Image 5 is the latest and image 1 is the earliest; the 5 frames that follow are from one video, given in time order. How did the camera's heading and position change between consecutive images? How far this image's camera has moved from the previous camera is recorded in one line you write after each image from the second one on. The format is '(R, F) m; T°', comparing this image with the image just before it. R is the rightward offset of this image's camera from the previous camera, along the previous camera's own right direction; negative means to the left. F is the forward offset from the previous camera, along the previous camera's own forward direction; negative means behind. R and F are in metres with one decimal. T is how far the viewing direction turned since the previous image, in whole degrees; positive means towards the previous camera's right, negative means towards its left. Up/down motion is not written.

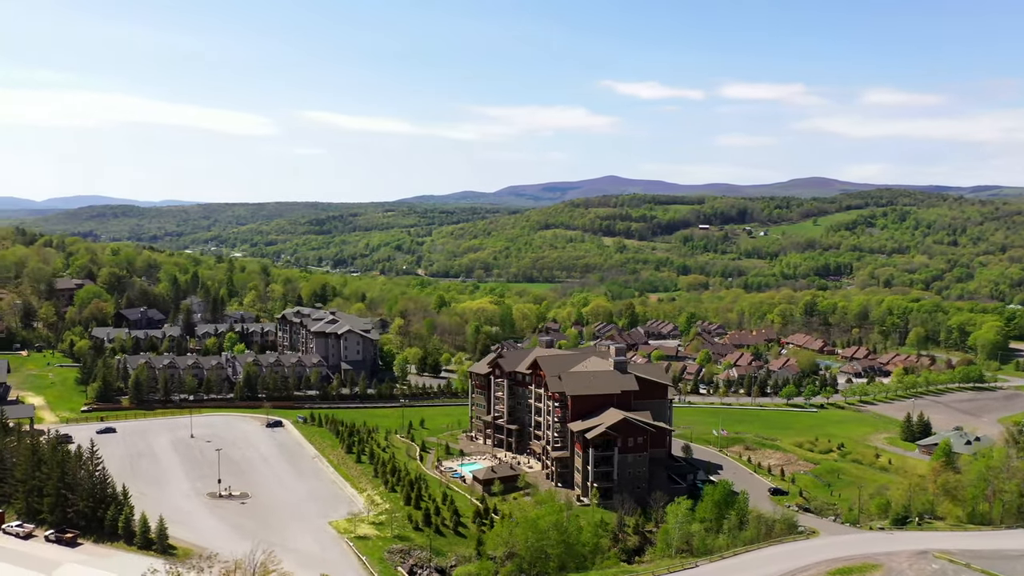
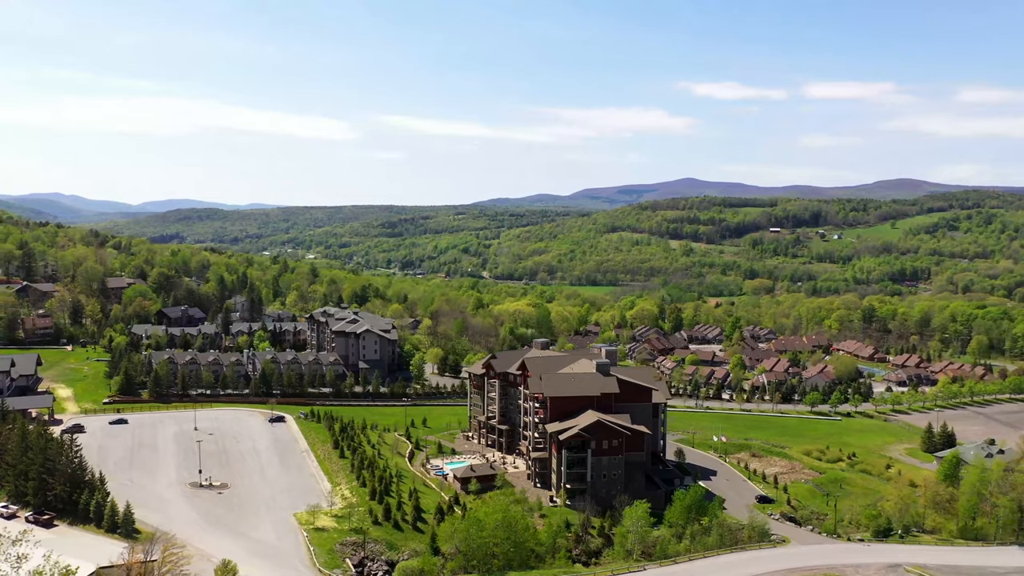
(+5.5, -0.3) m; -5°
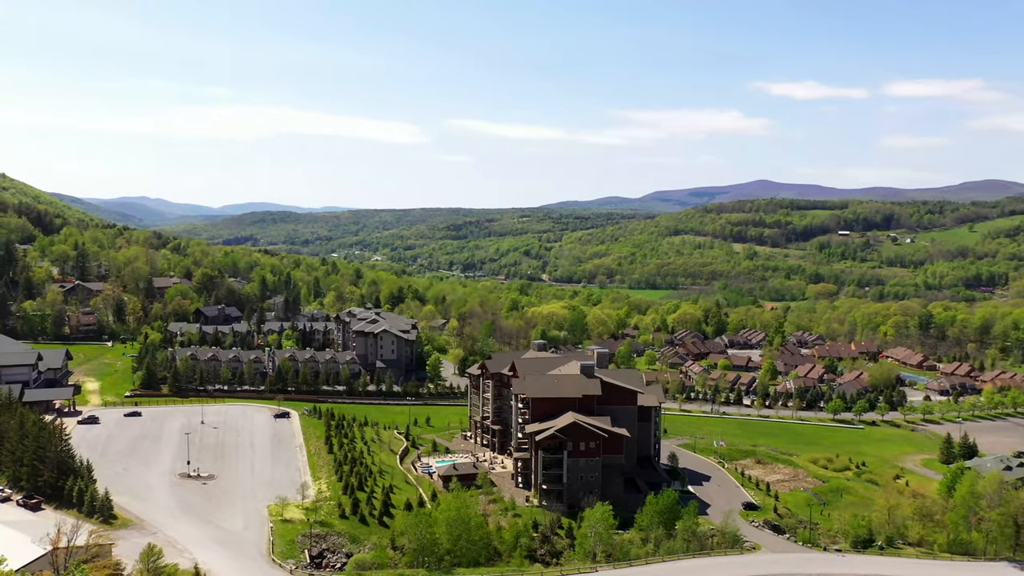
(+5.0, -0.3) m; -5°
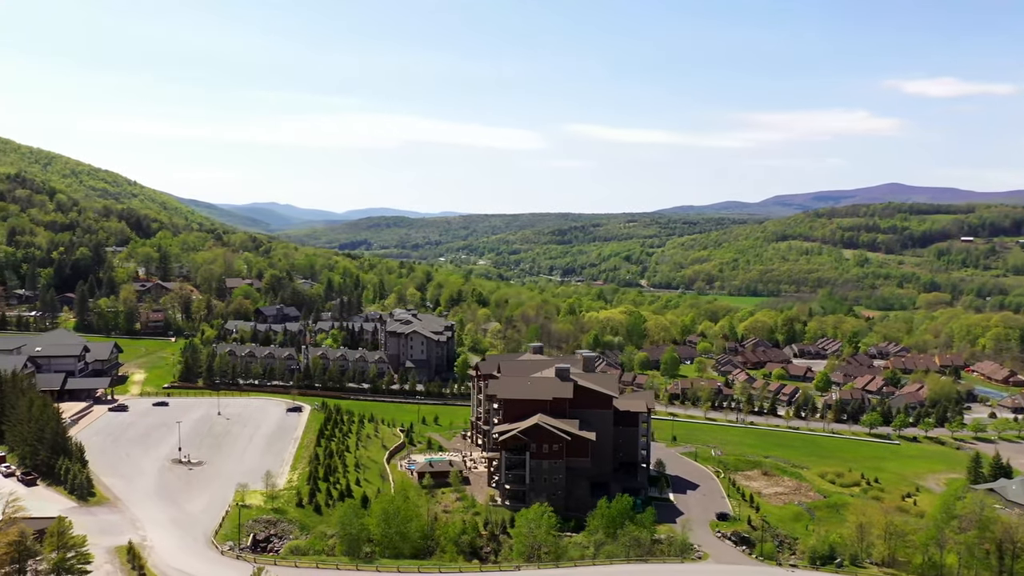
(+8.3, -0.2) m; -8°
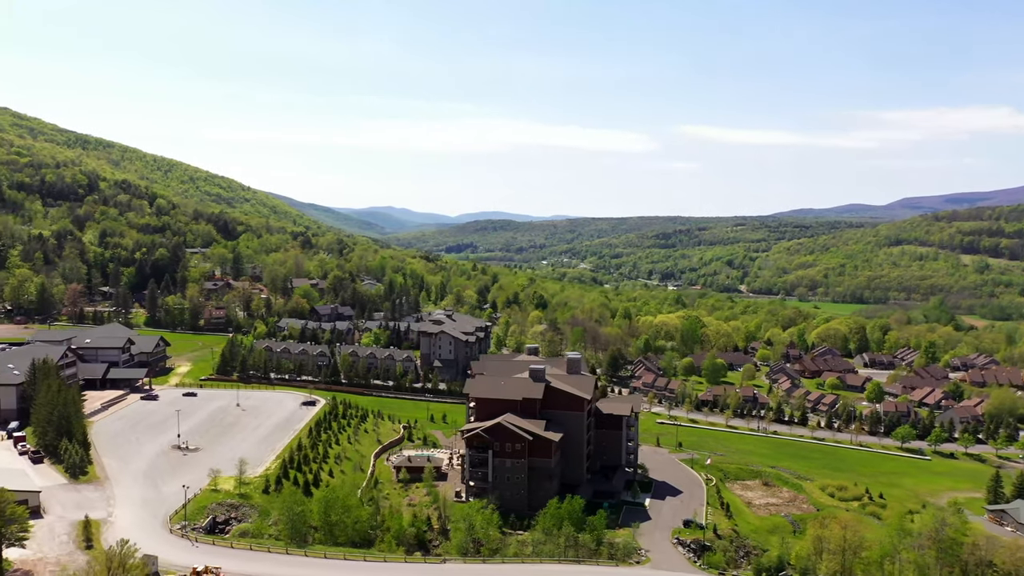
(+8.3, -0.2) m; -8°
